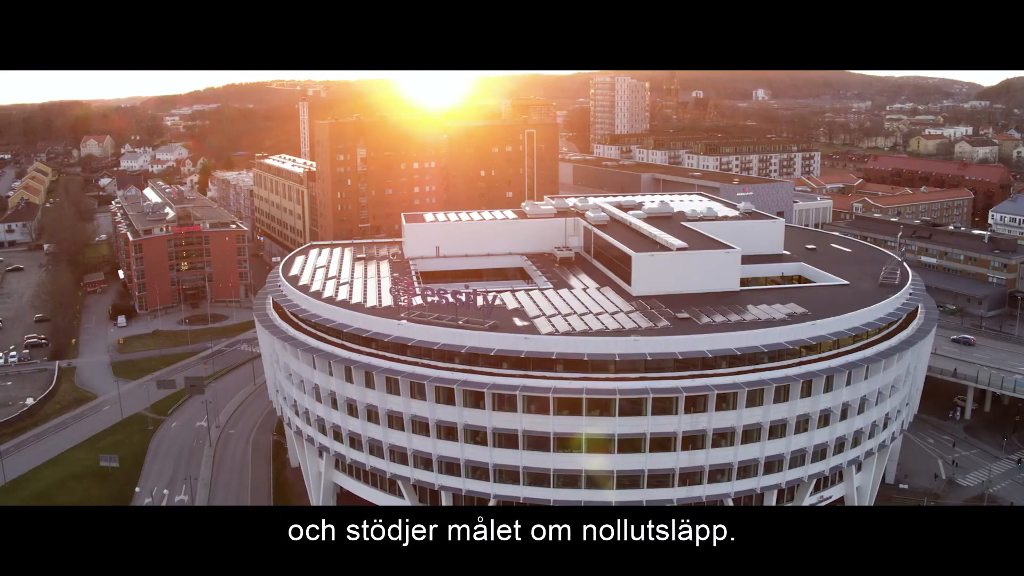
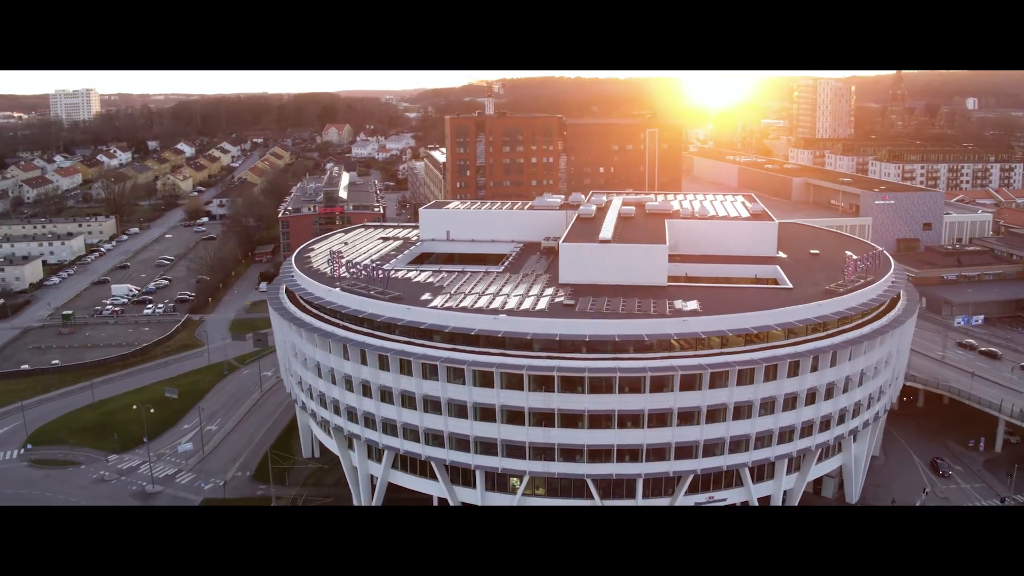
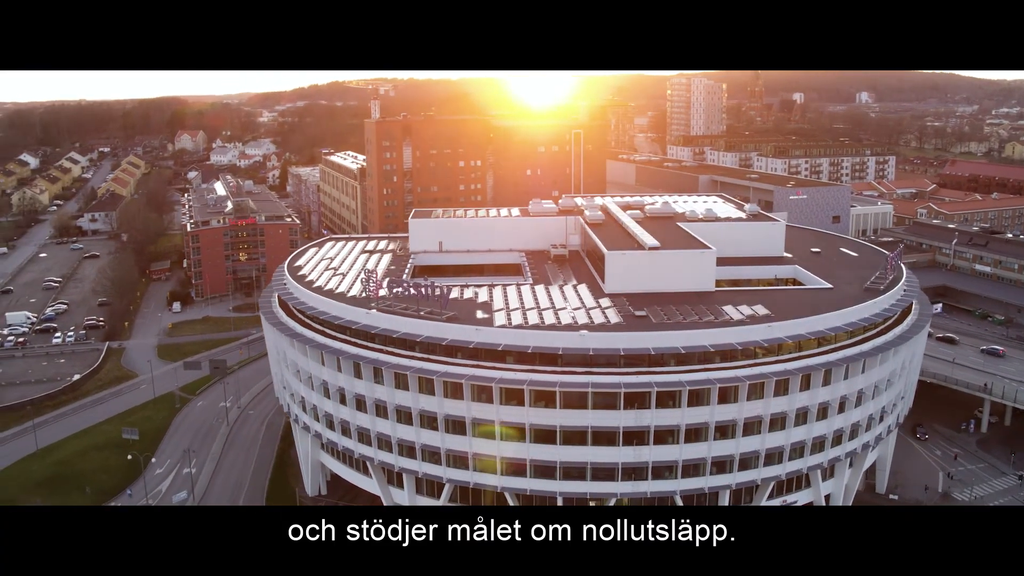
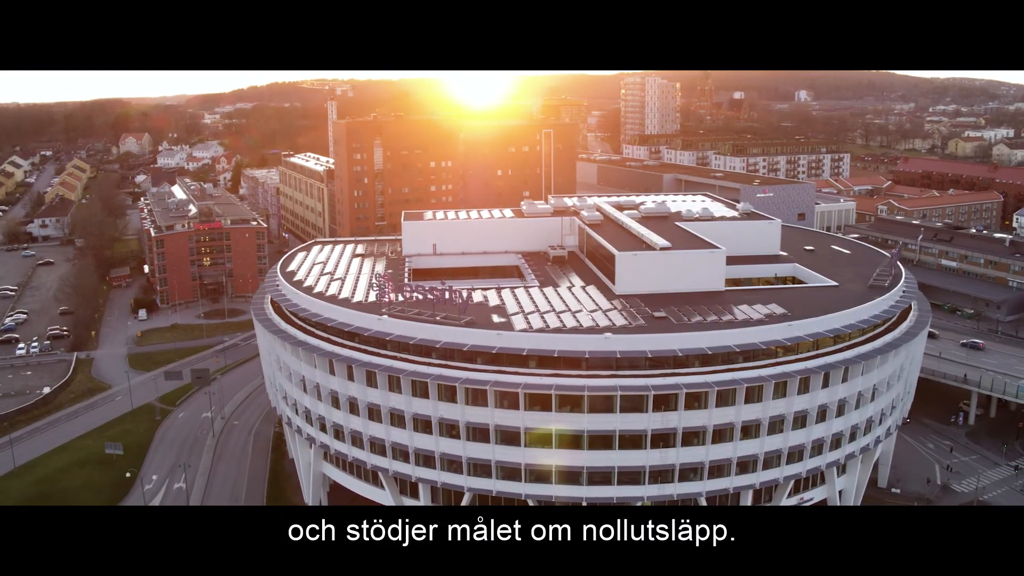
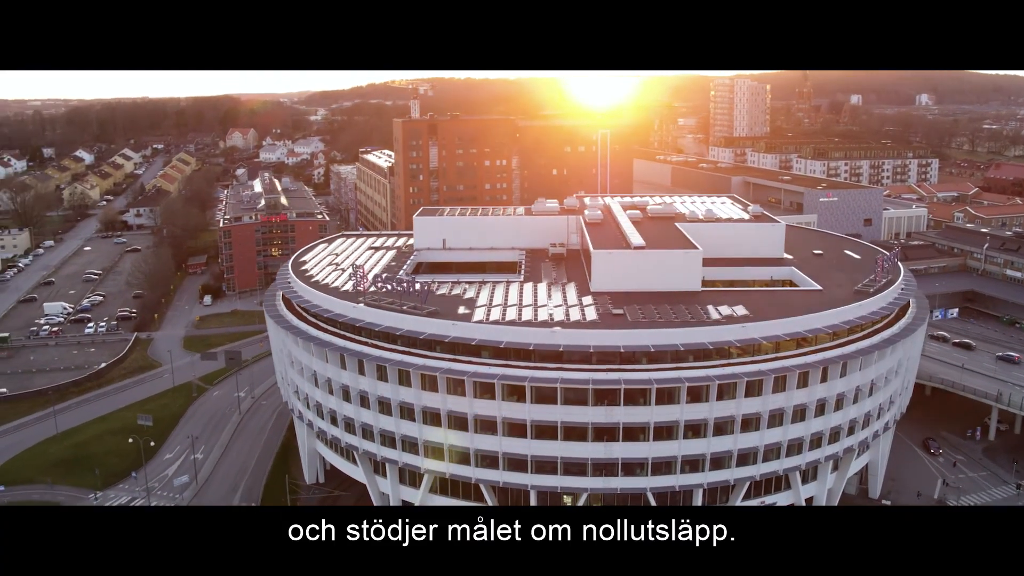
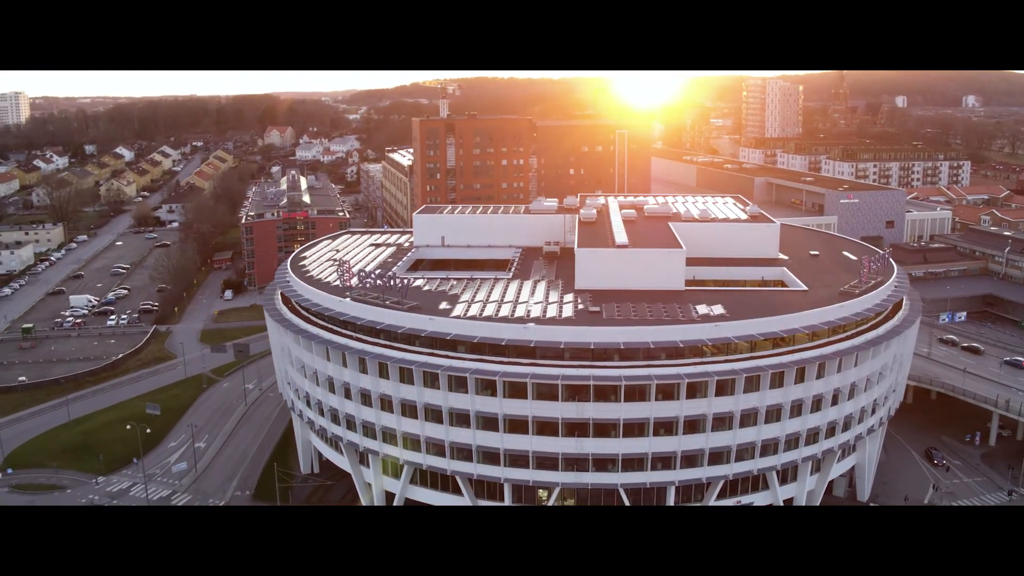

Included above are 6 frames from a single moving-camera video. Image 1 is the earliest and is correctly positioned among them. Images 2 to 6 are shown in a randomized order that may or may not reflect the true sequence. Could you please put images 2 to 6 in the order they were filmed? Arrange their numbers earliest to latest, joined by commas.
4, 3, 5, 6, 2
